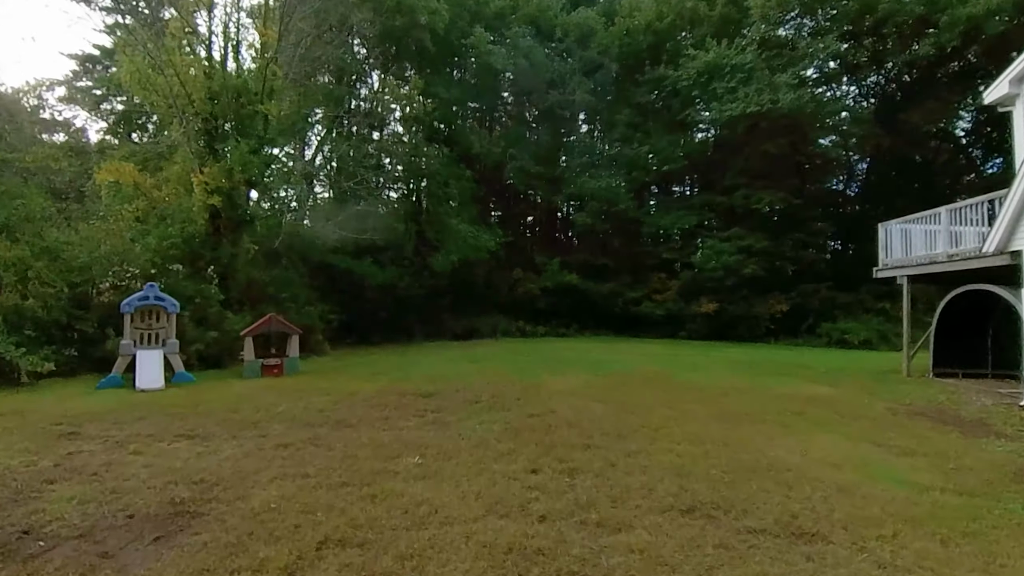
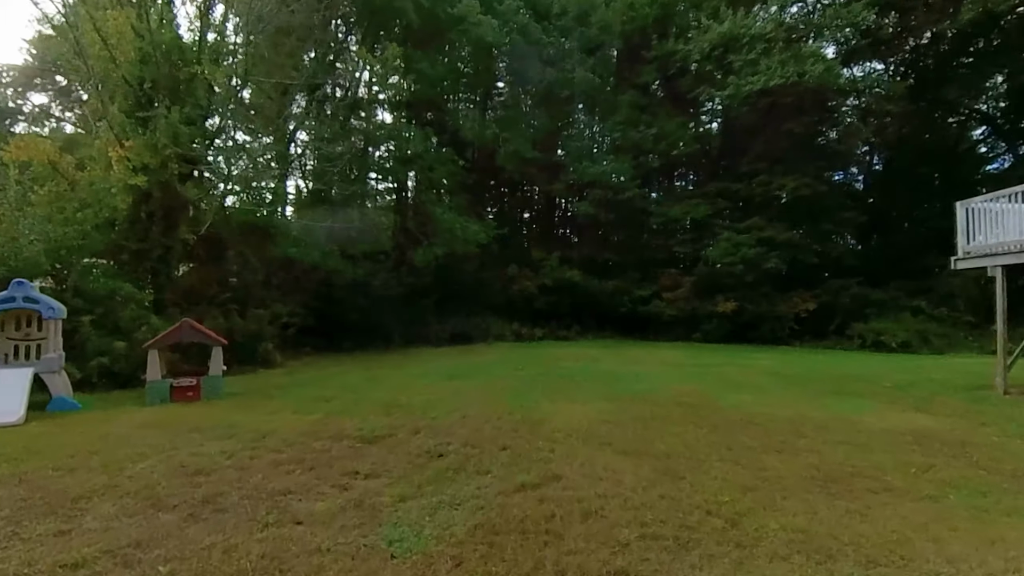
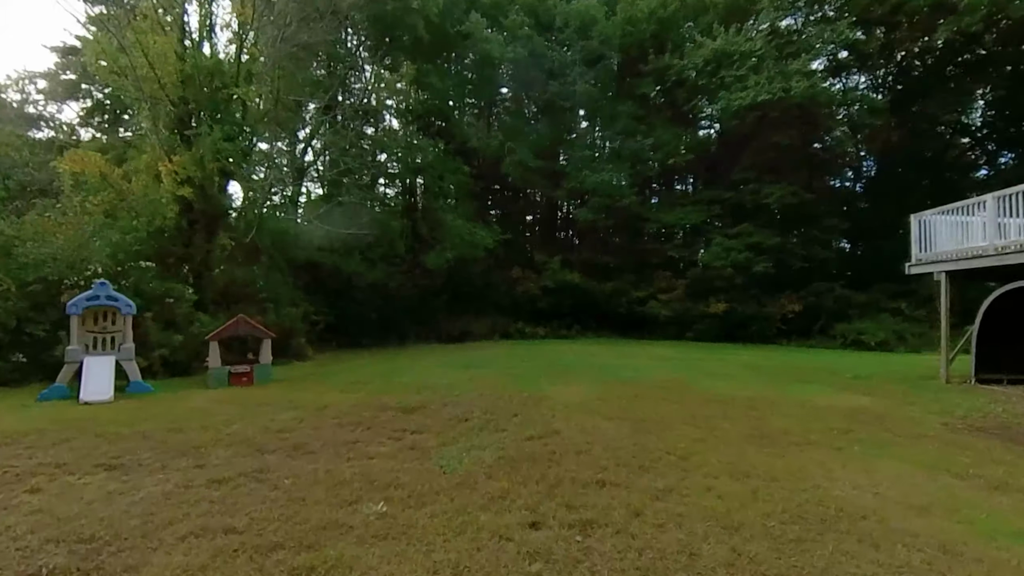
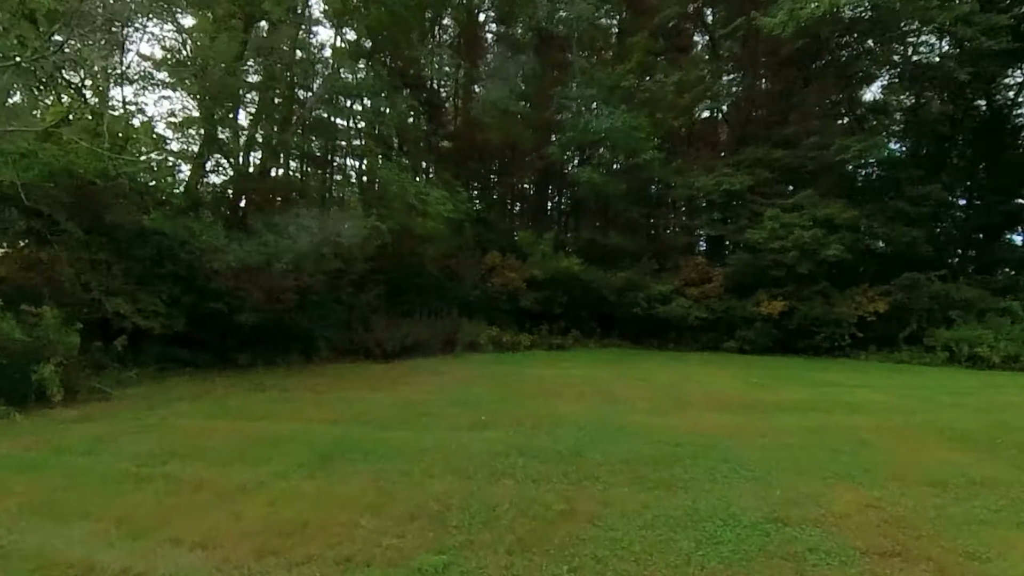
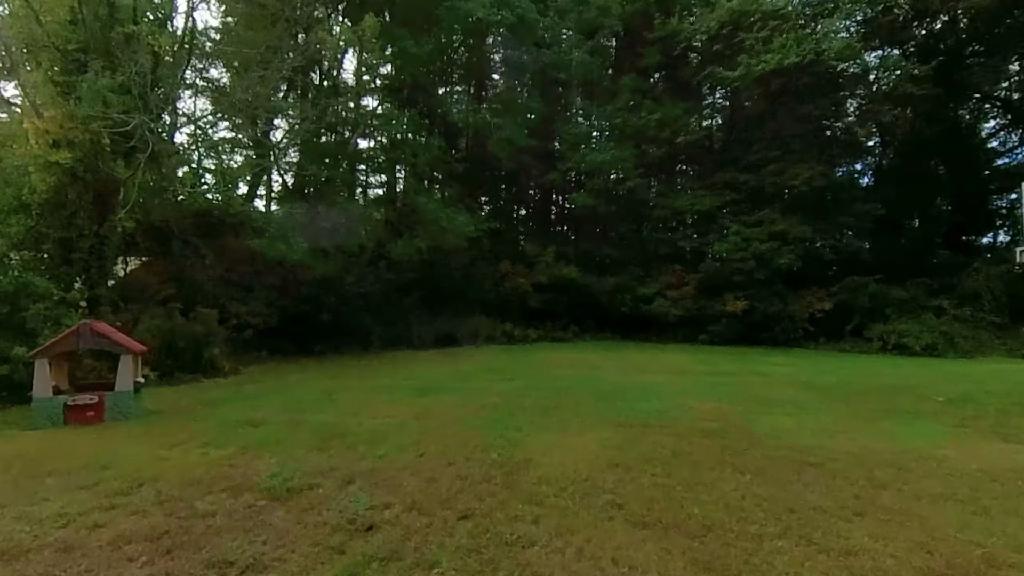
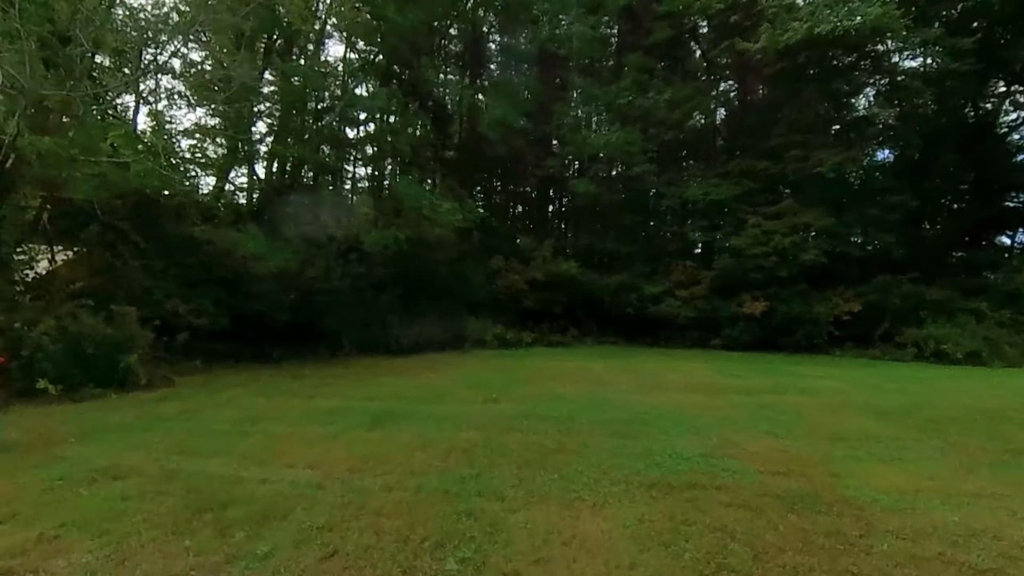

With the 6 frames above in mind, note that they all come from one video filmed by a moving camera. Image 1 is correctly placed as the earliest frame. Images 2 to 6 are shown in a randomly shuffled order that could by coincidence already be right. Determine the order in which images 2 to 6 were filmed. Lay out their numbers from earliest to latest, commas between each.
3, 2, 5, 6, 4
